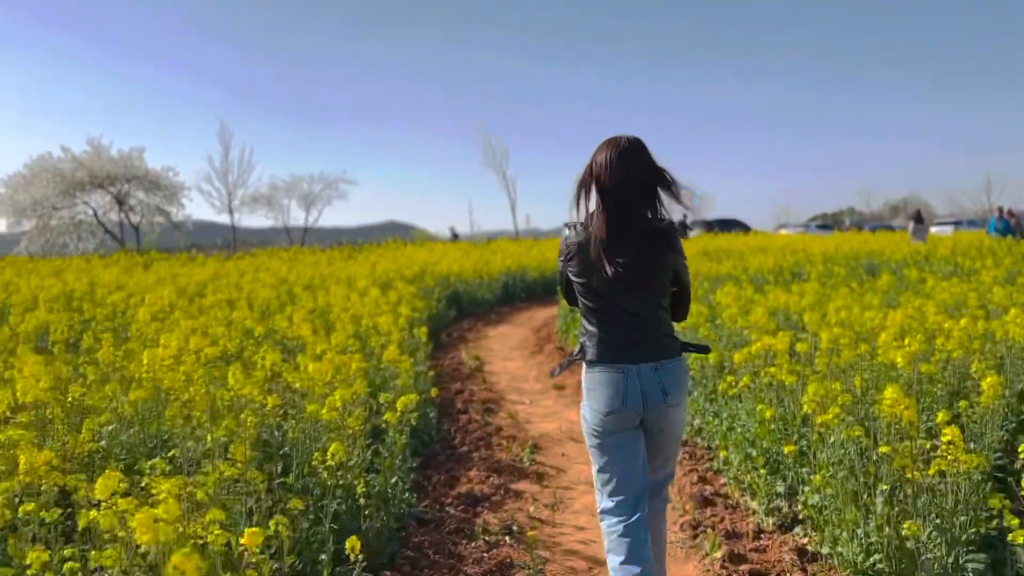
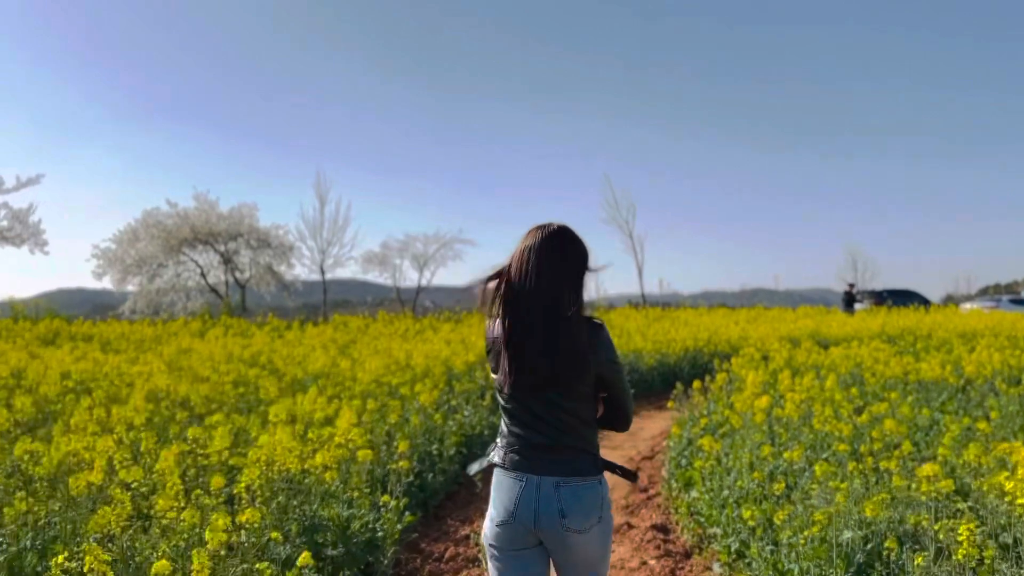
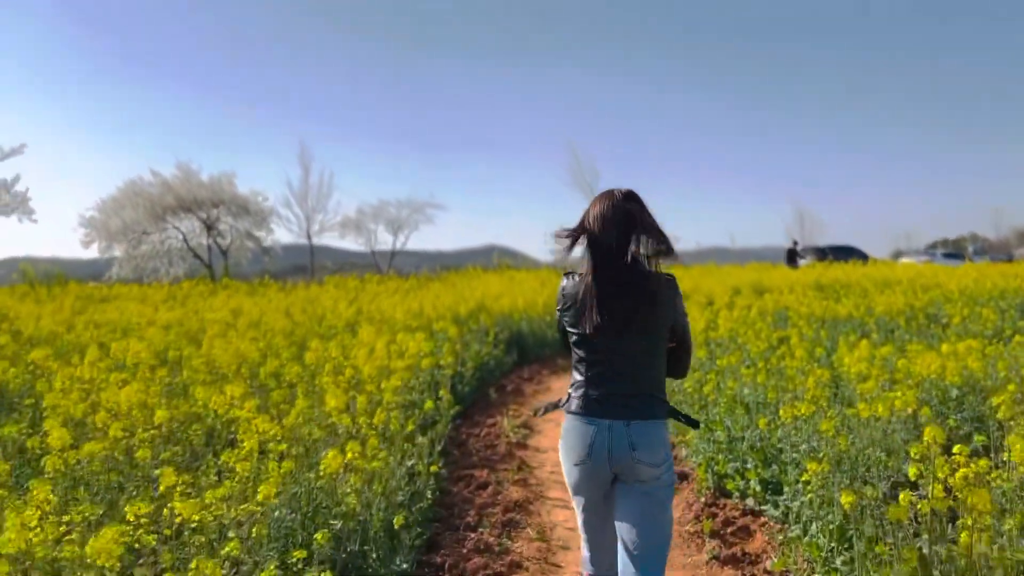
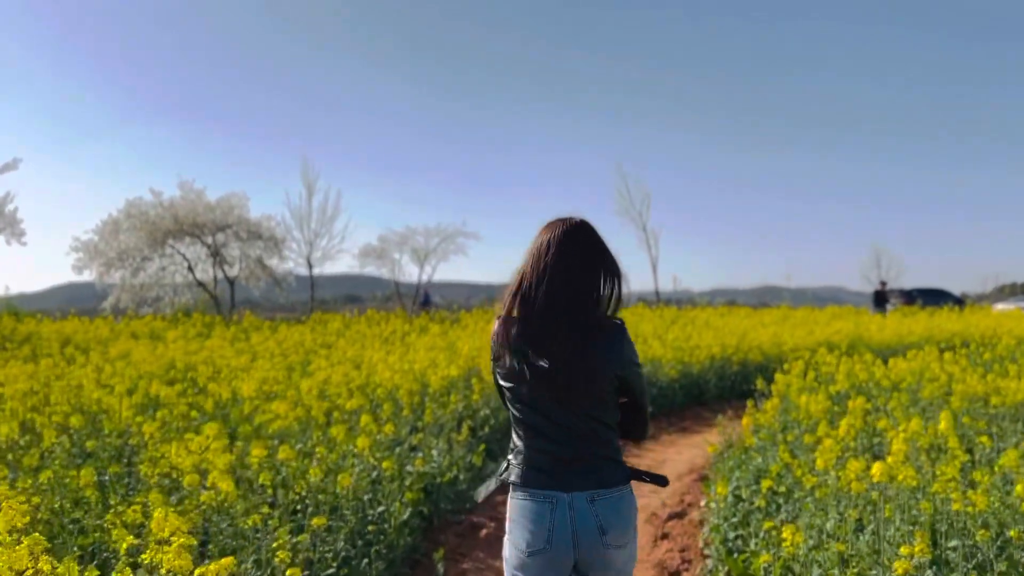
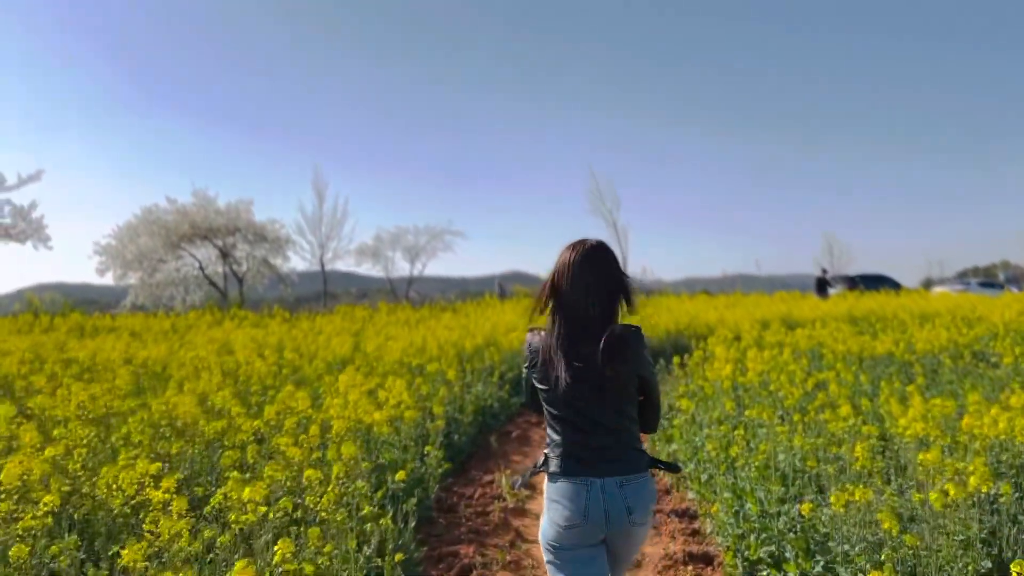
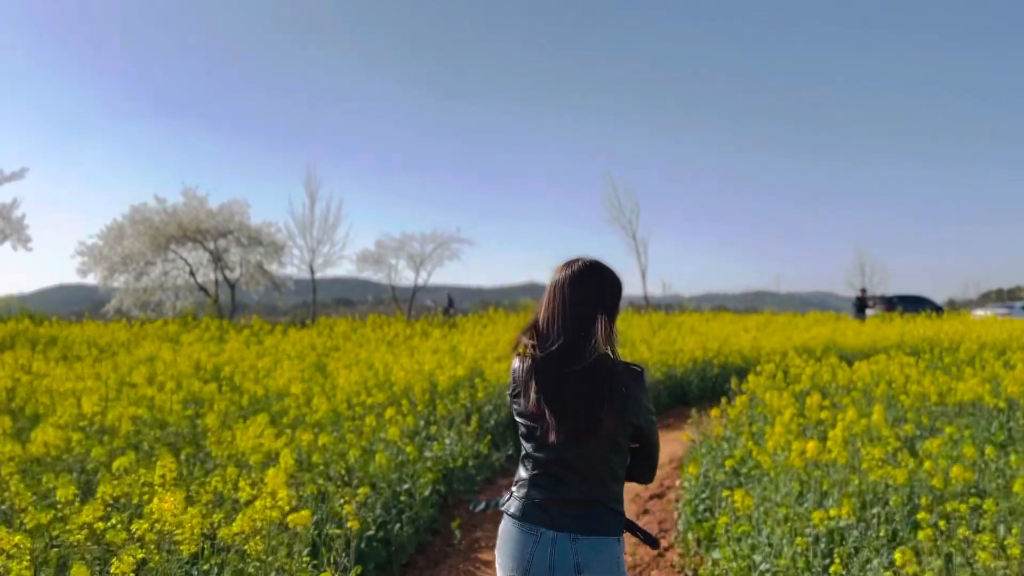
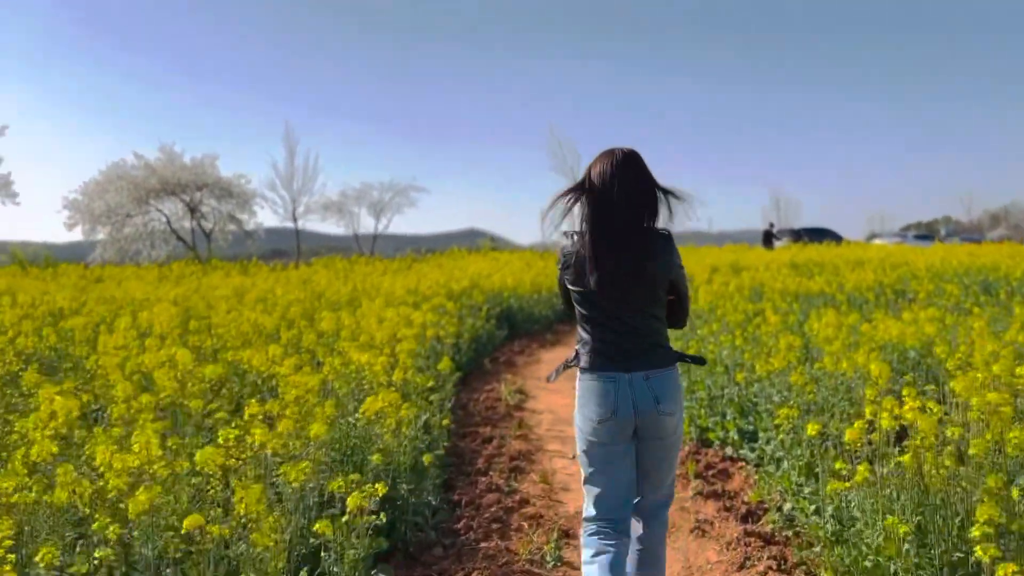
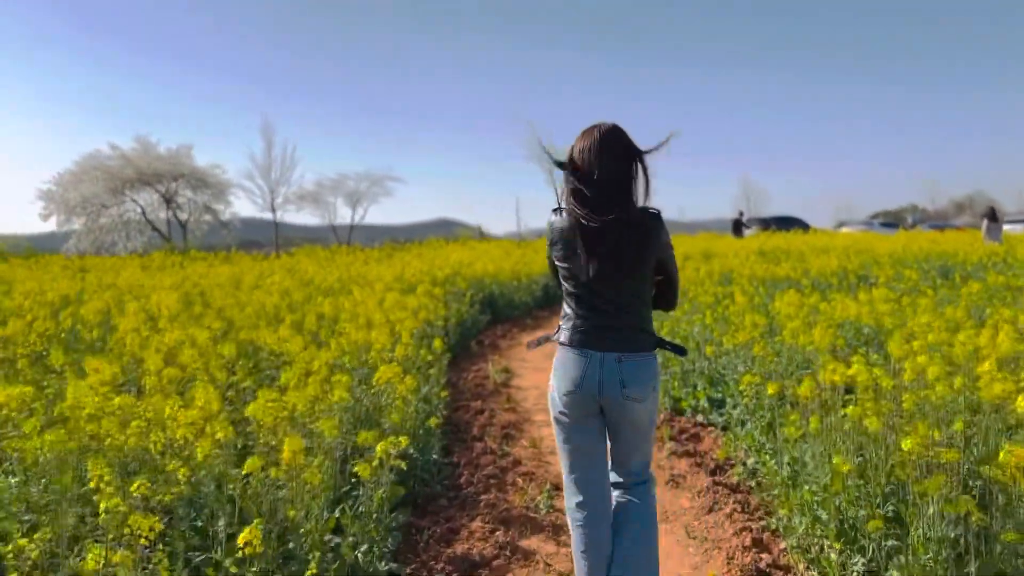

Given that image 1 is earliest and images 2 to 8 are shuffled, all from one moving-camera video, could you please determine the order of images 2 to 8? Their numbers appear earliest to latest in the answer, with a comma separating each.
8, 7, 3, 5, 2, 6, 4
